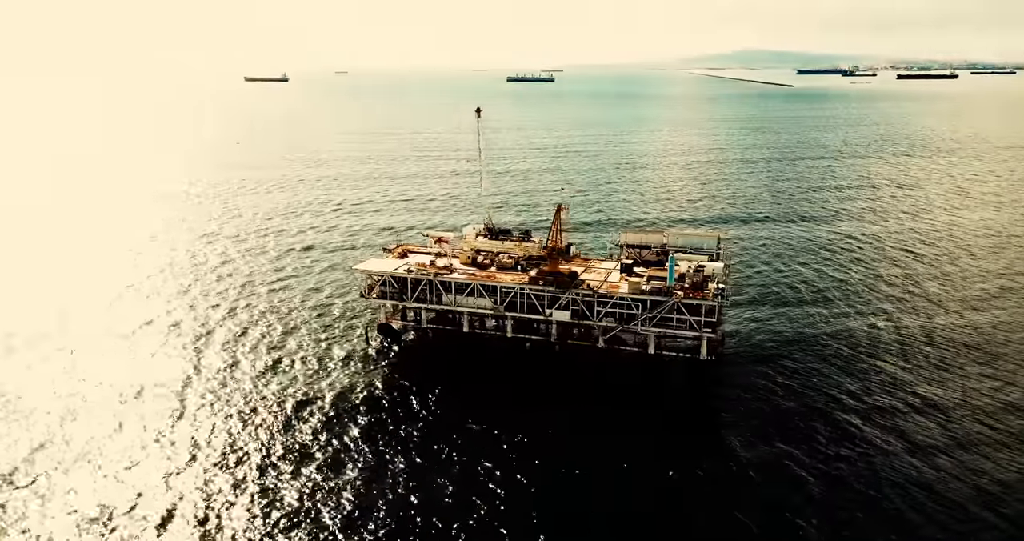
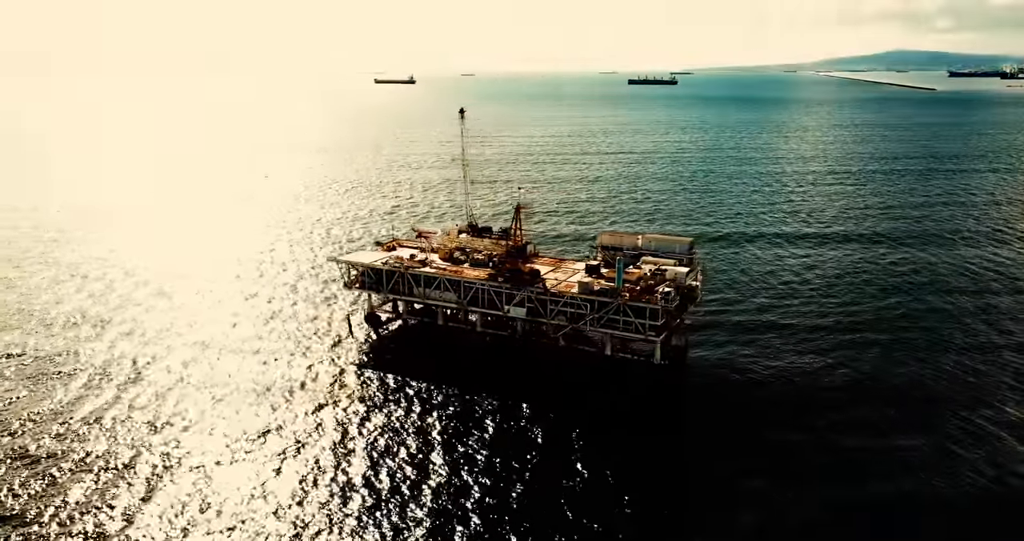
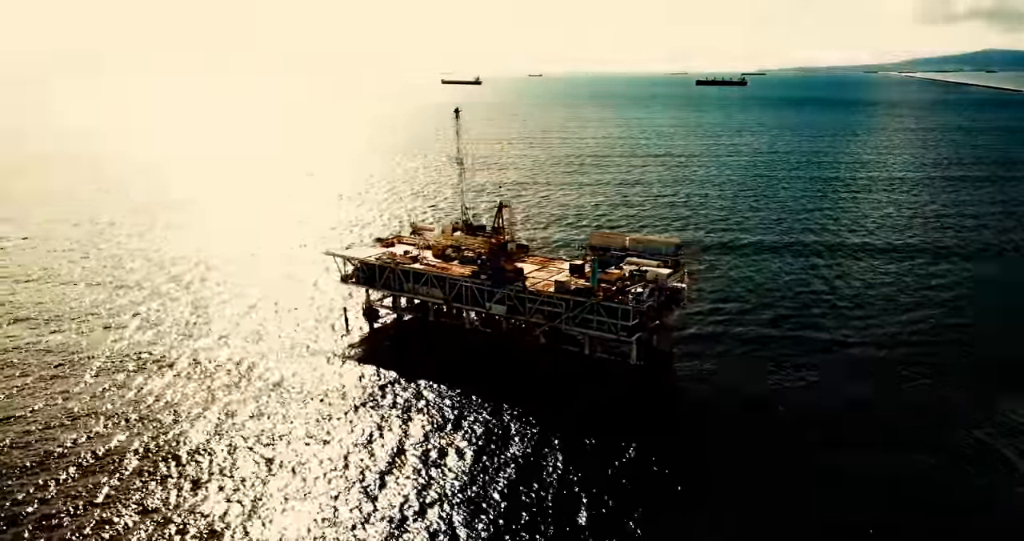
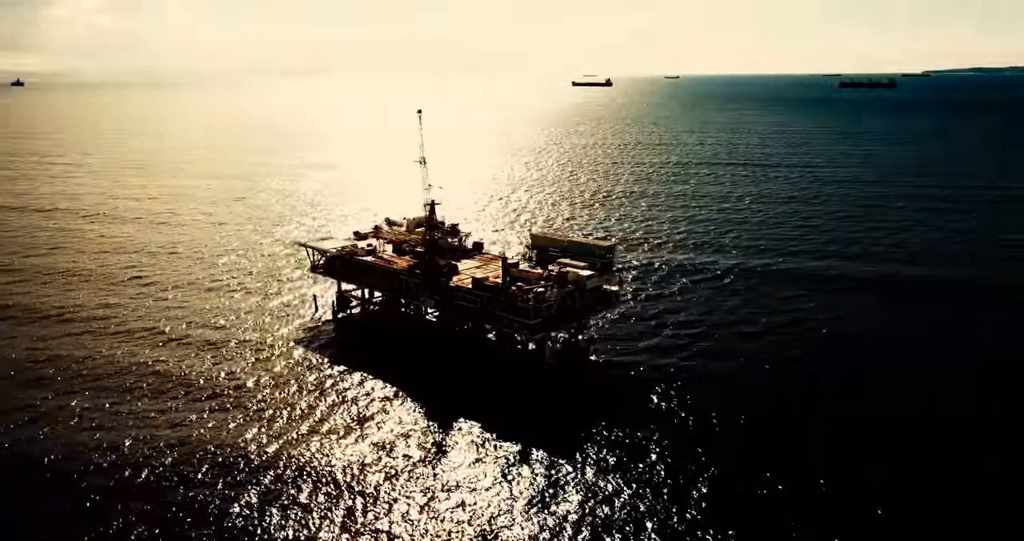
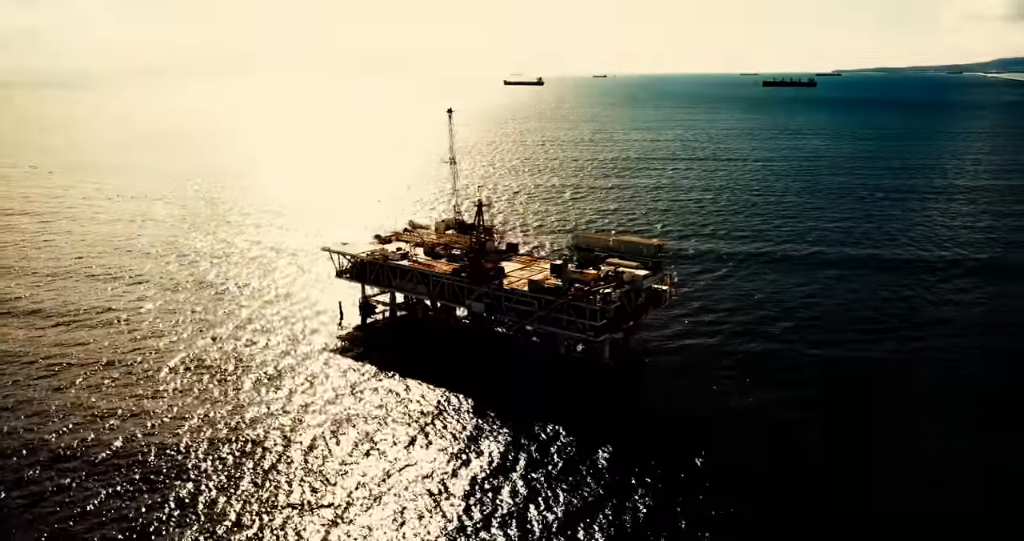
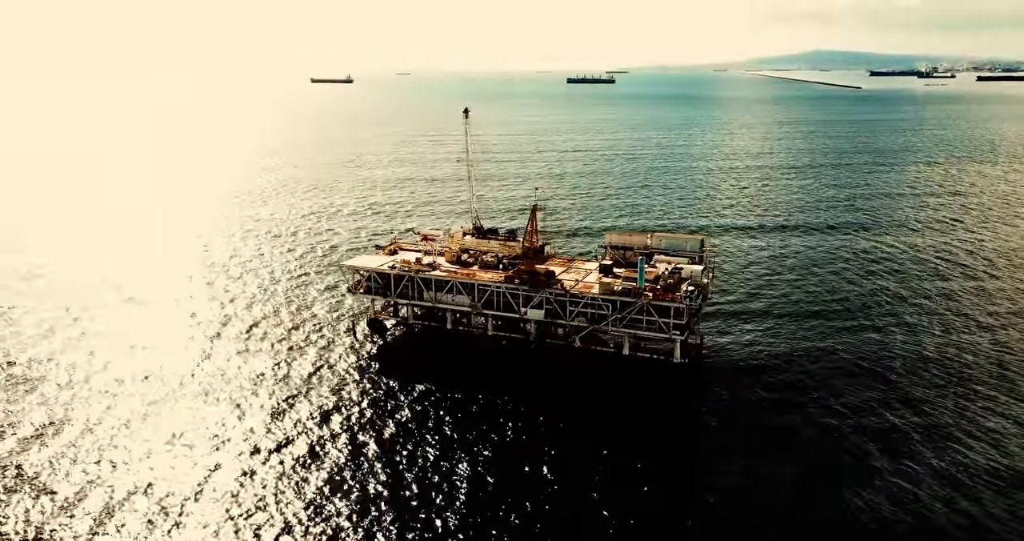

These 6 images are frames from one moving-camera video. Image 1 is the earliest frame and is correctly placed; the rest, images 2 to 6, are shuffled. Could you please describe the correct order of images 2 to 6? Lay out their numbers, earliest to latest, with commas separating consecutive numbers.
6, 2, 3, 5, 4
